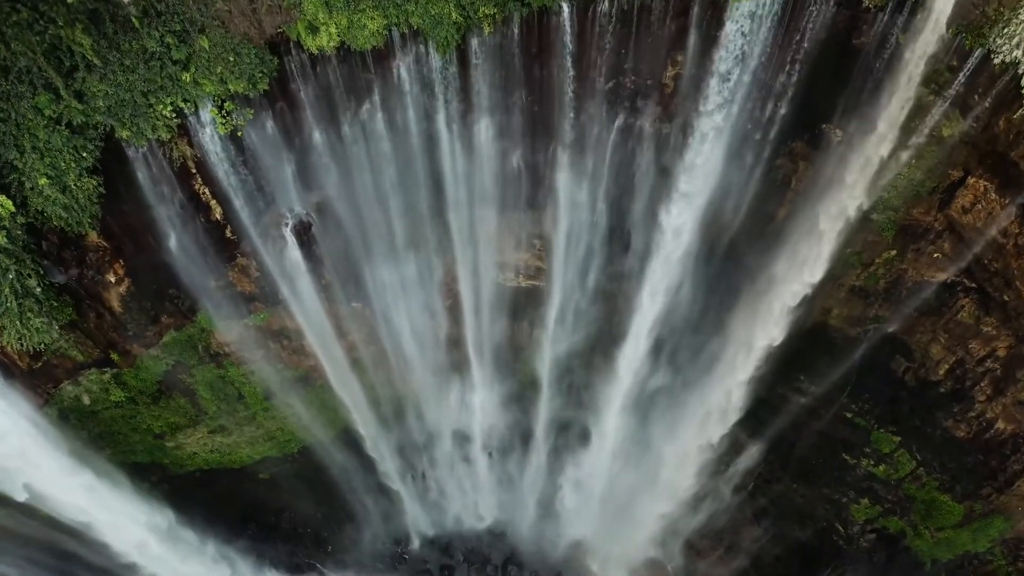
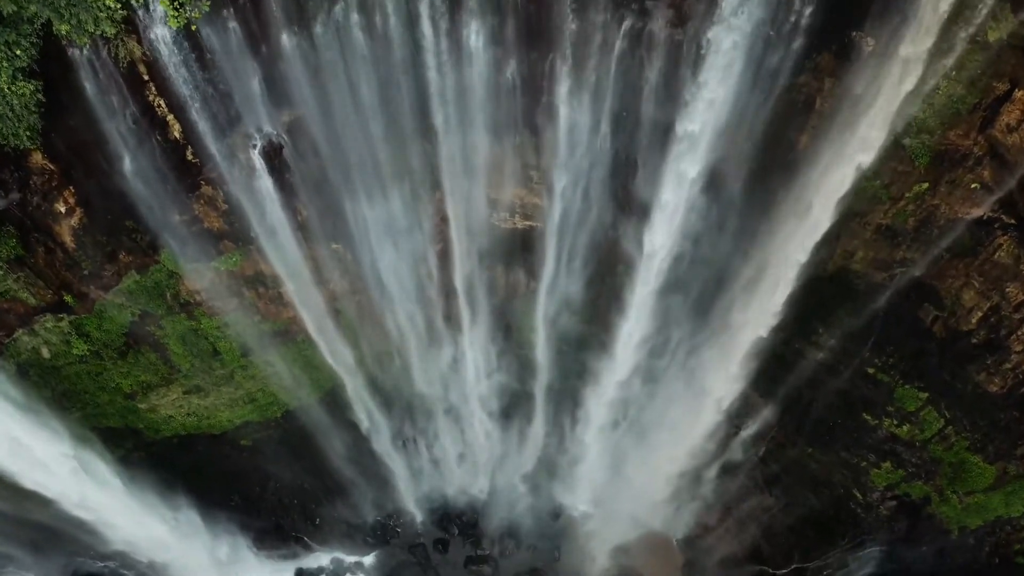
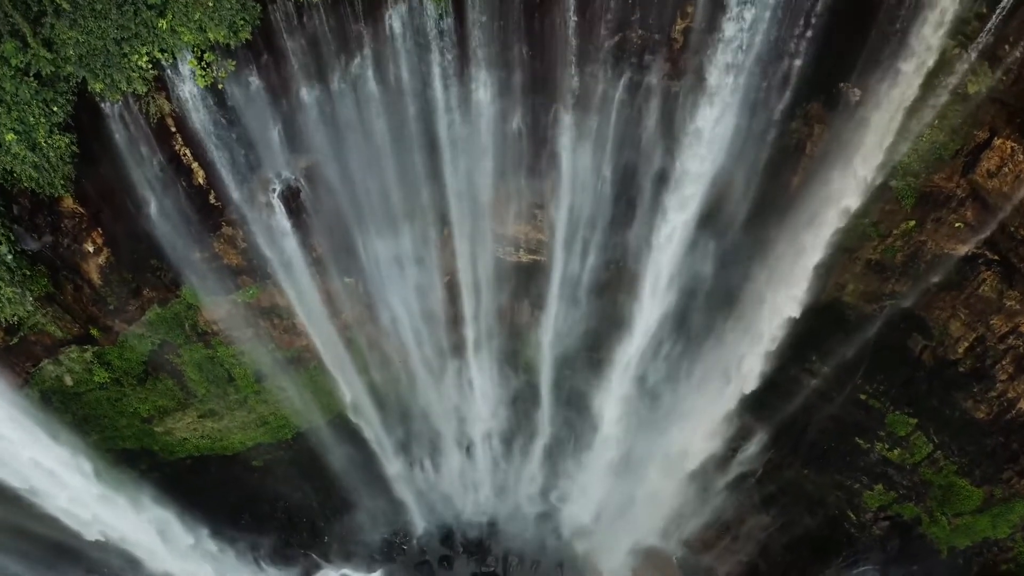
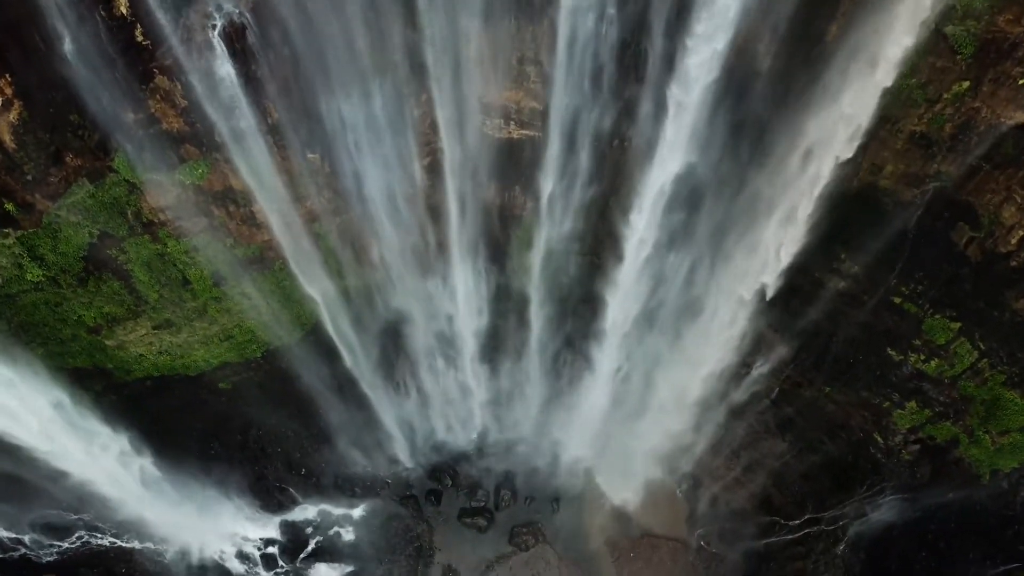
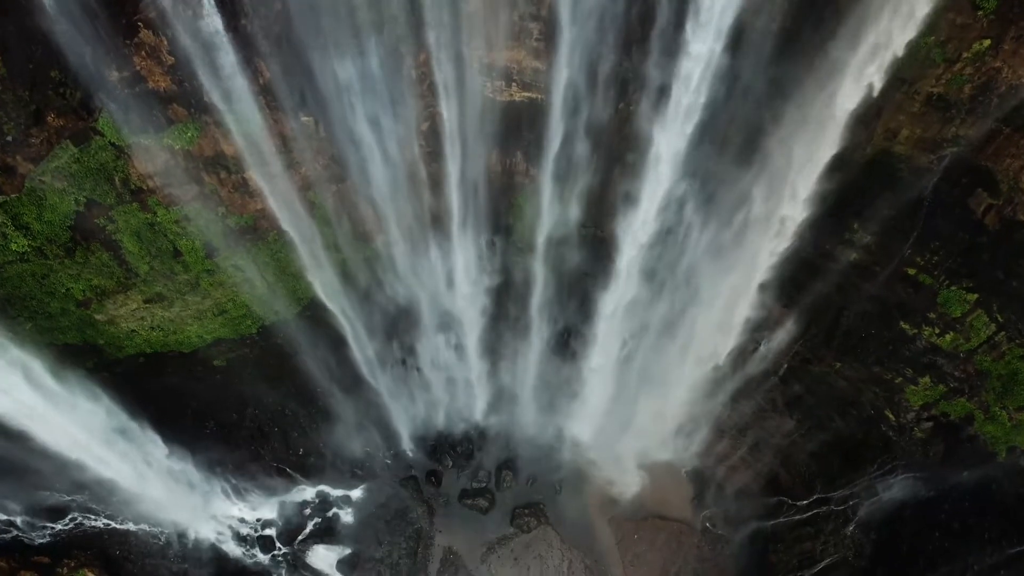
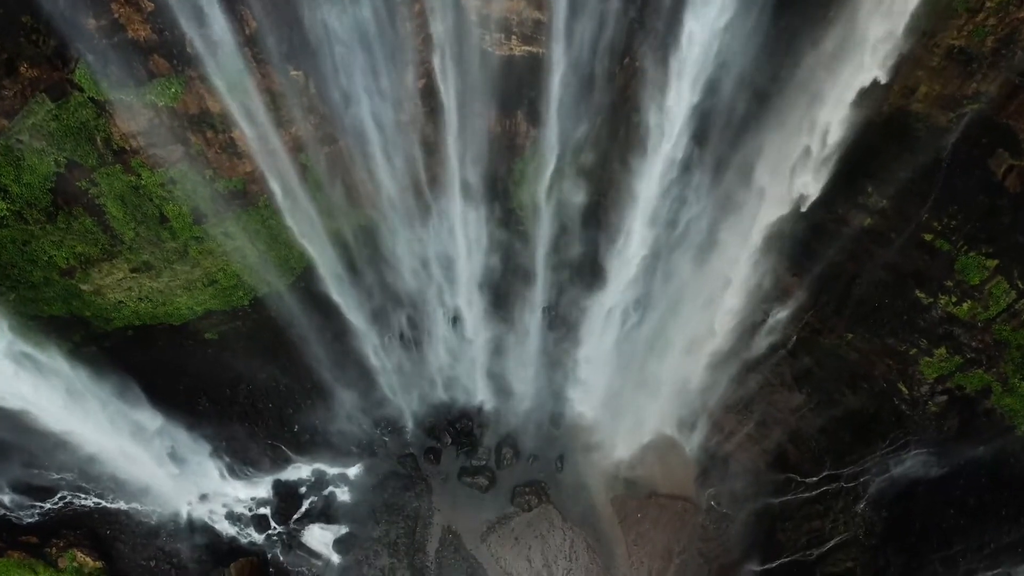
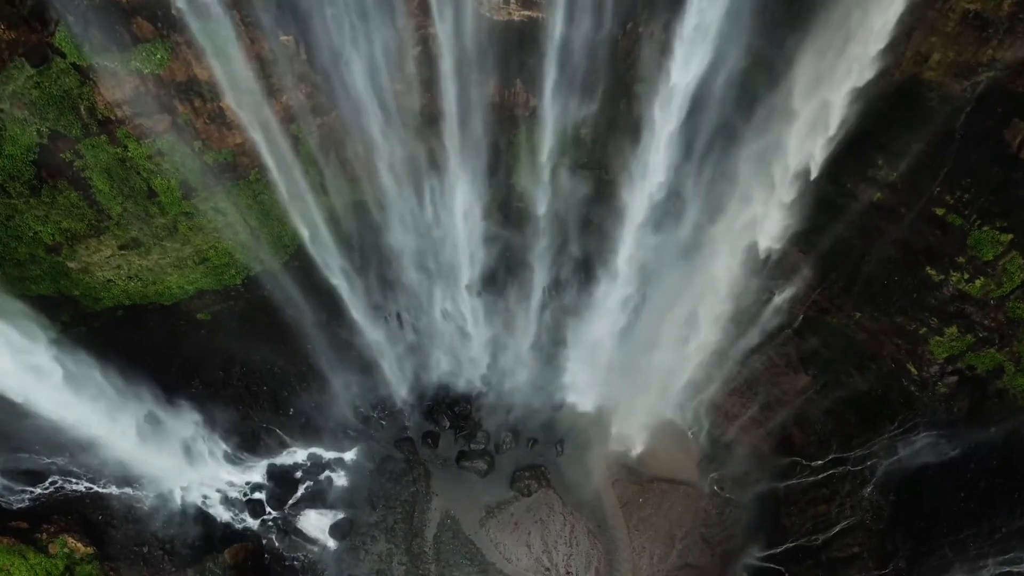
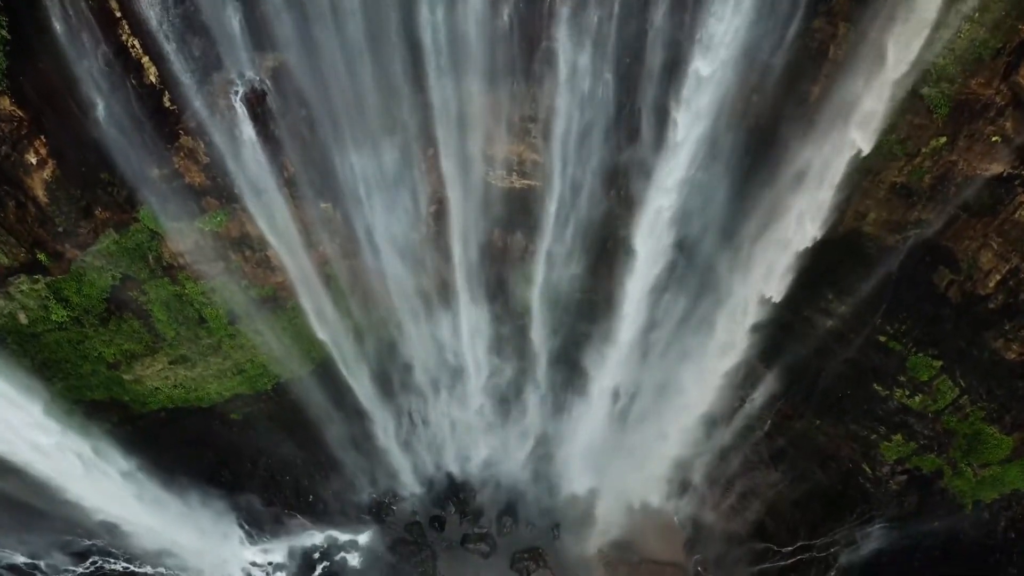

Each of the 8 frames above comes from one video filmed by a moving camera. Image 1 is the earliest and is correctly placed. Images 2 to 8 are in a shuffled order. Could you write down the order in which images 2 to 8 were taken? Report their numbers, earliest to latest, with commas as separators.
3, 2, 8, 4, 5, 6, 7
